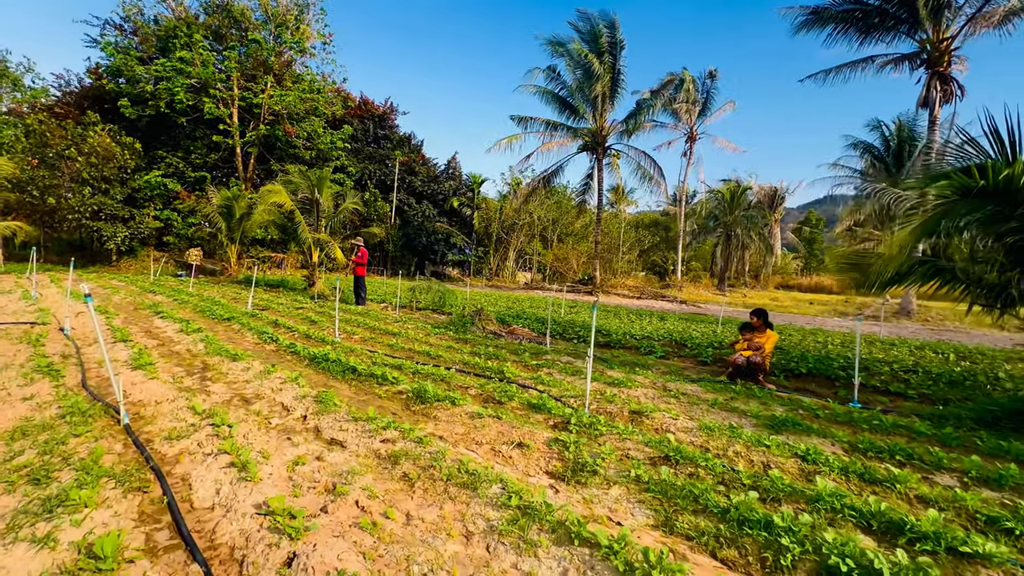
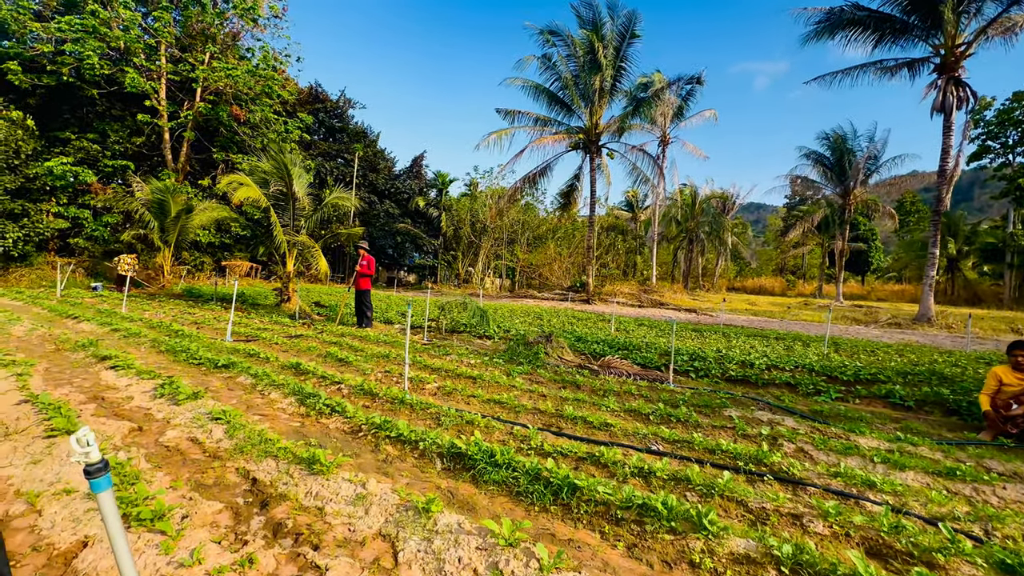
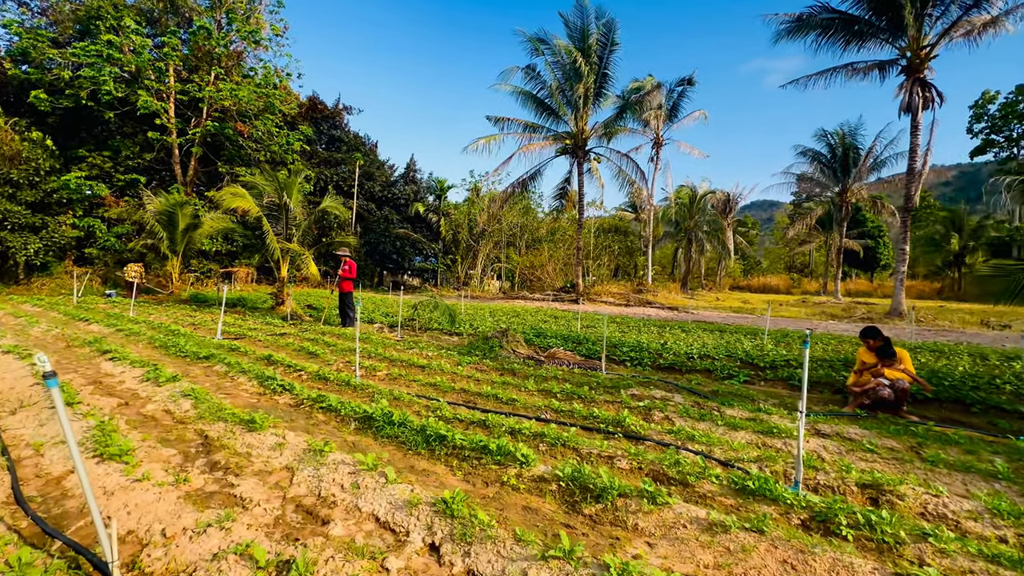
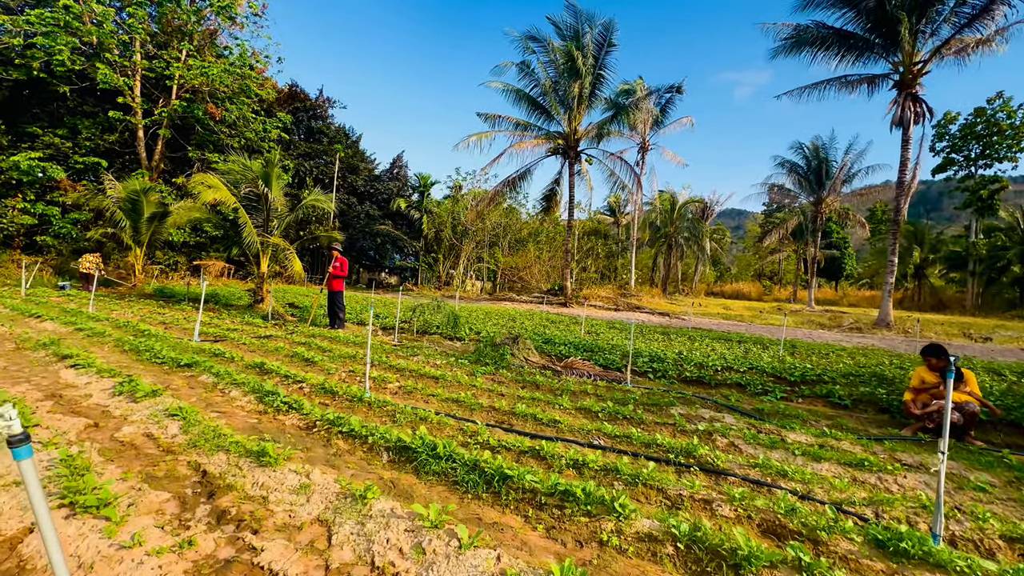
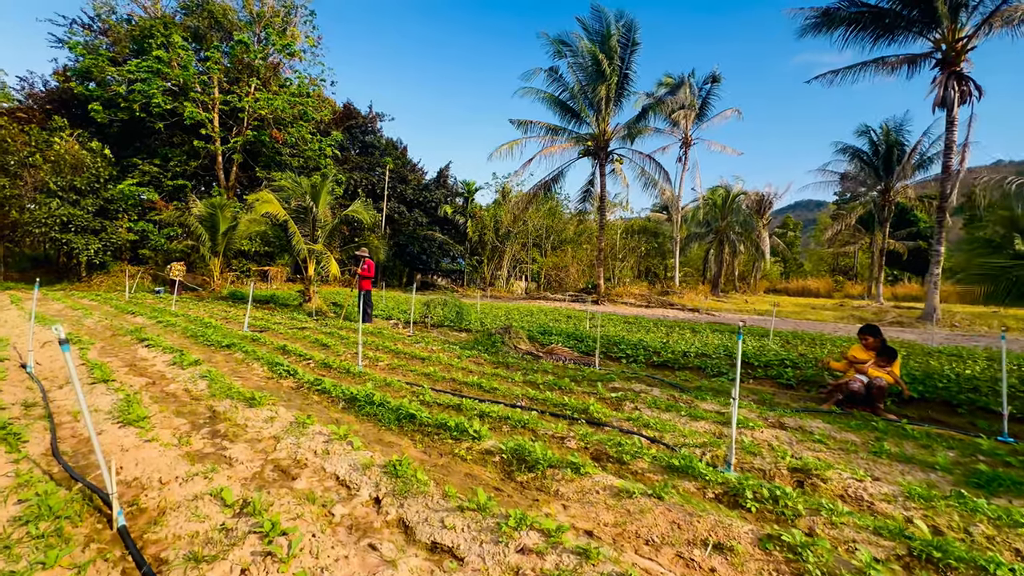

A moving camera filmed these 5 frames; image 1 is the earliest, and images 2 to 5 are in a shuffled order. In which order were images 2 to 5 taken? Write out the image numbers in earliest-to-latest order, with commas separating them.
5, 3, 4, 2
